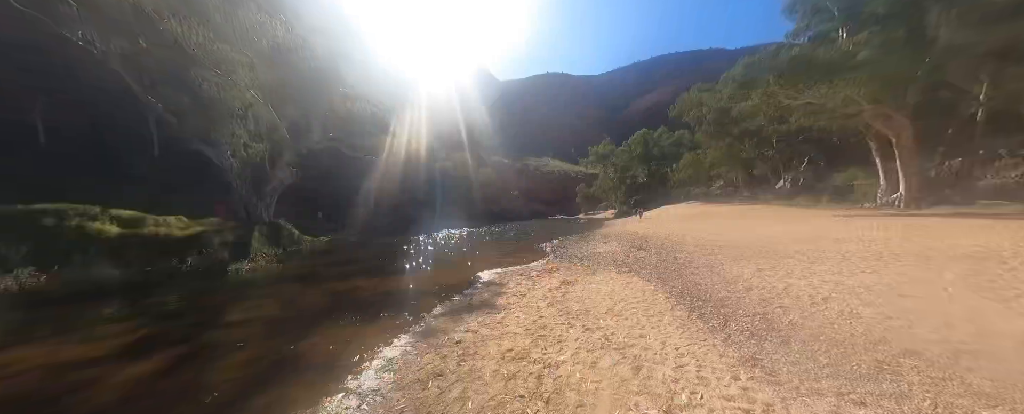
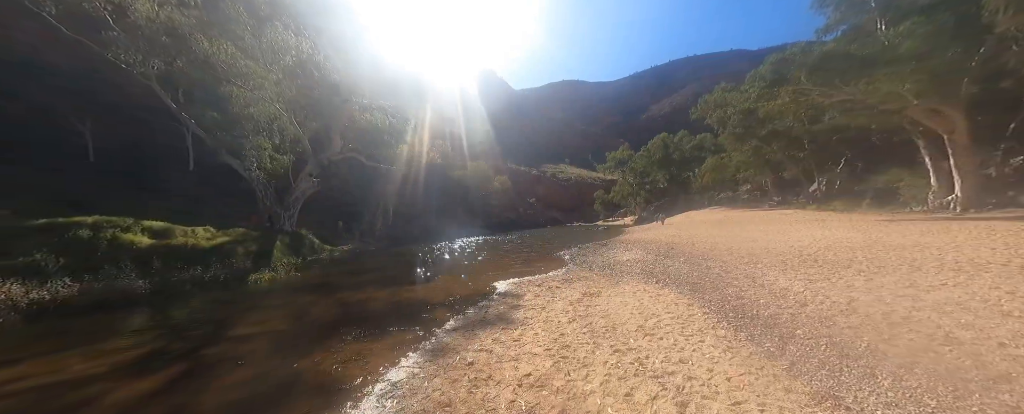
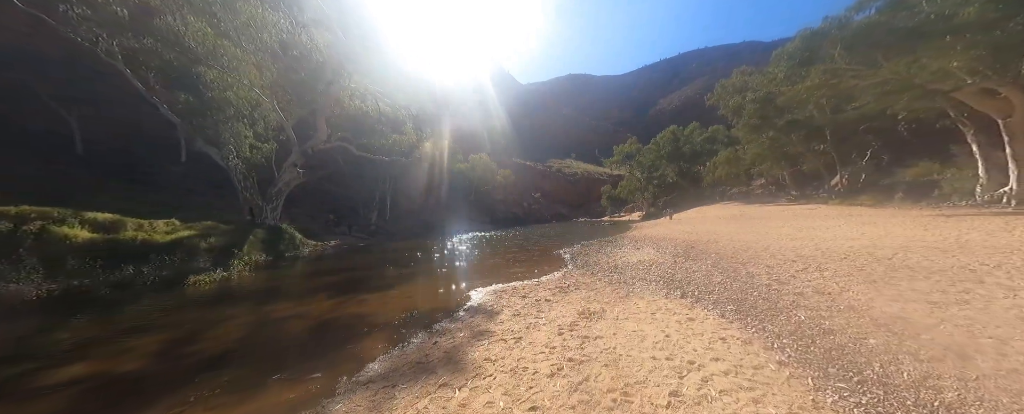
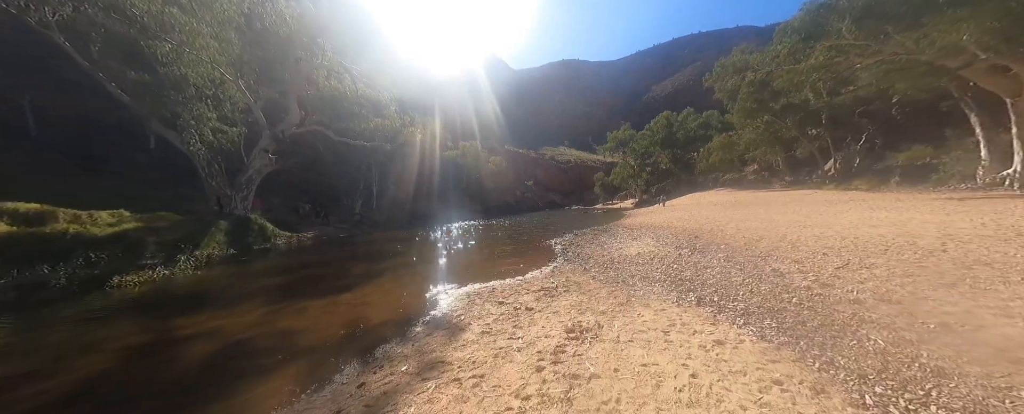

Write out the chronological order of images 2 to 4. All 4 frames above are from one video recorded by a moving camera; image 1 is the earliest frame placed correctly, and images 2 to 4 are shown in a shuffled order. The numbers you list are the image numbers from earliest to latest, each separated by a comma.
2, 3, 4
